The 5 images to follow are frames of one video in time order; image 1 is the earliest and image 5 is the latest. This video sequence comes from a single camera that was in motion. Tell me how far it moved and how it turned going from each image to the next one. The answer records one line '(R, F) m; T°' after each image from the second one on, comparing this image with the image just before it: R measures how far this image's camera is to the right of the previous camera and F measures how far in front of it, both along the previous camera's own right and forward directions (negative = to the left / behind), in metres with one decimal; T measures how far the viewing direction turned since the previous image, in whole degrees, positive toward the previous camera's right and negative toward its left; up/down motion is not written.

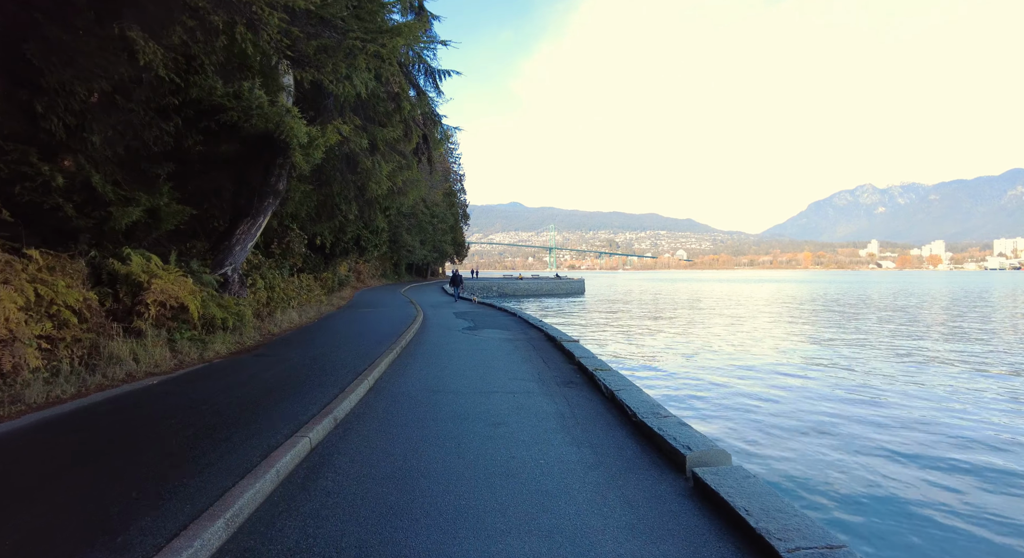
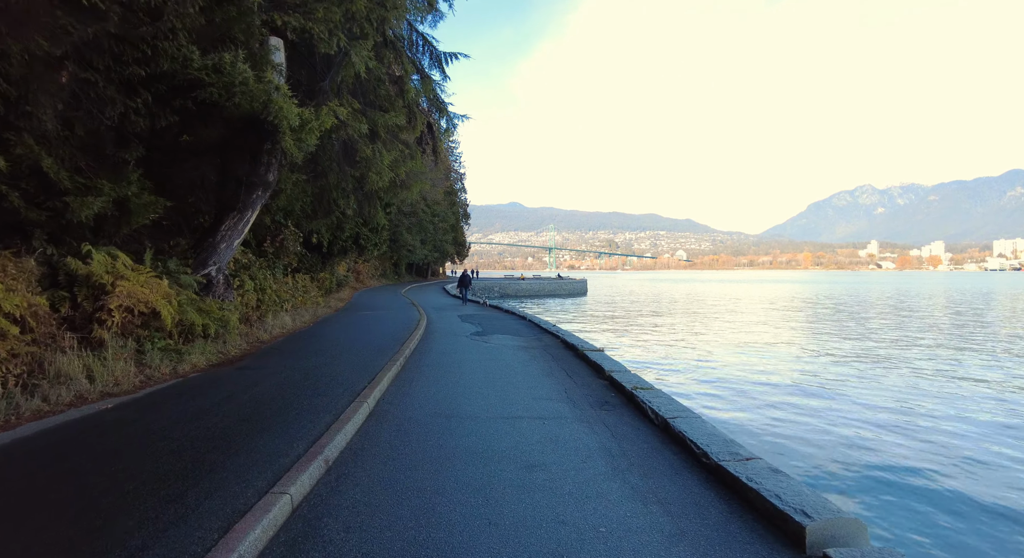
(-0.3, +1.1) m; 0°
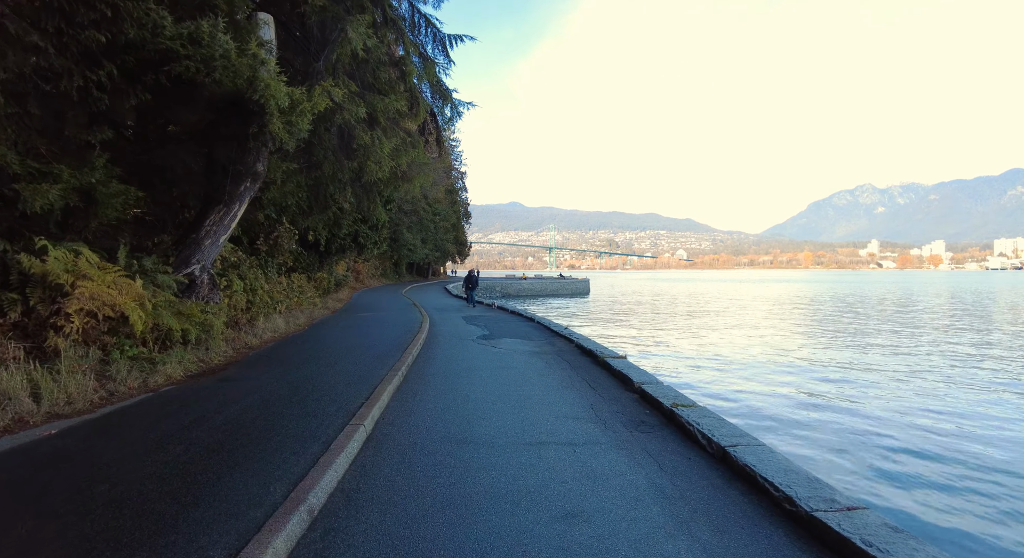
(-0.2, +0.9) m; 0°
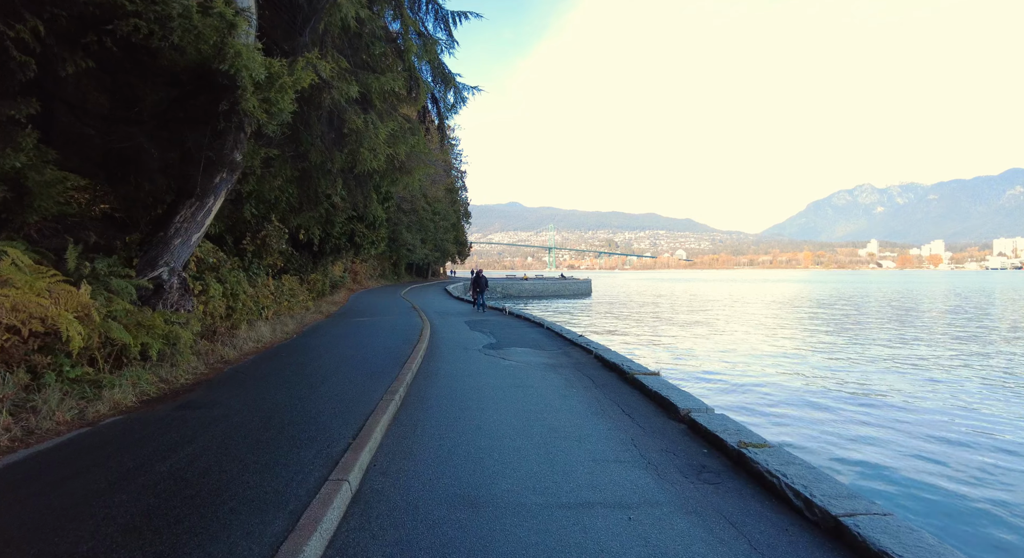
(-0.2, +1.1) m; 0°
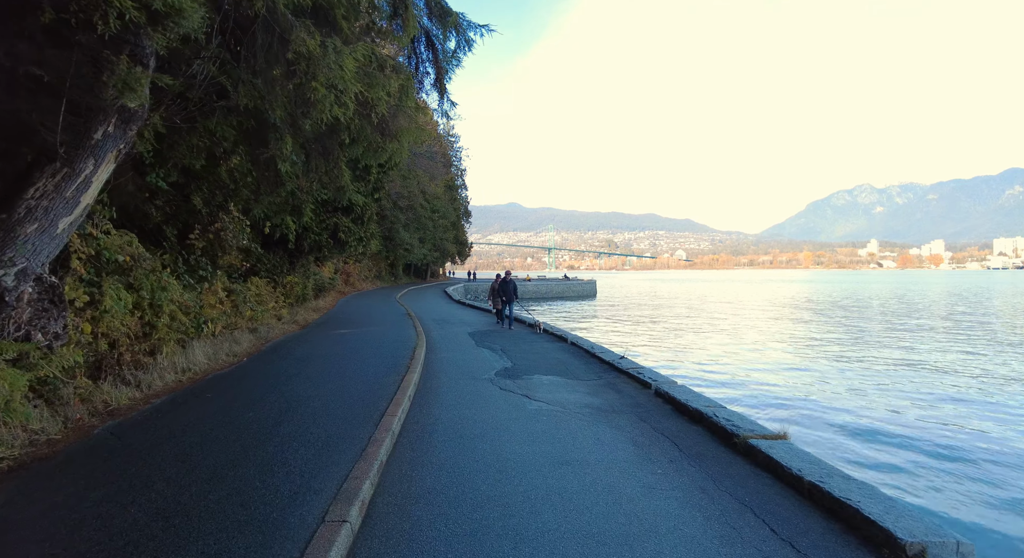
(-0.4, +2.8) m; 0°
